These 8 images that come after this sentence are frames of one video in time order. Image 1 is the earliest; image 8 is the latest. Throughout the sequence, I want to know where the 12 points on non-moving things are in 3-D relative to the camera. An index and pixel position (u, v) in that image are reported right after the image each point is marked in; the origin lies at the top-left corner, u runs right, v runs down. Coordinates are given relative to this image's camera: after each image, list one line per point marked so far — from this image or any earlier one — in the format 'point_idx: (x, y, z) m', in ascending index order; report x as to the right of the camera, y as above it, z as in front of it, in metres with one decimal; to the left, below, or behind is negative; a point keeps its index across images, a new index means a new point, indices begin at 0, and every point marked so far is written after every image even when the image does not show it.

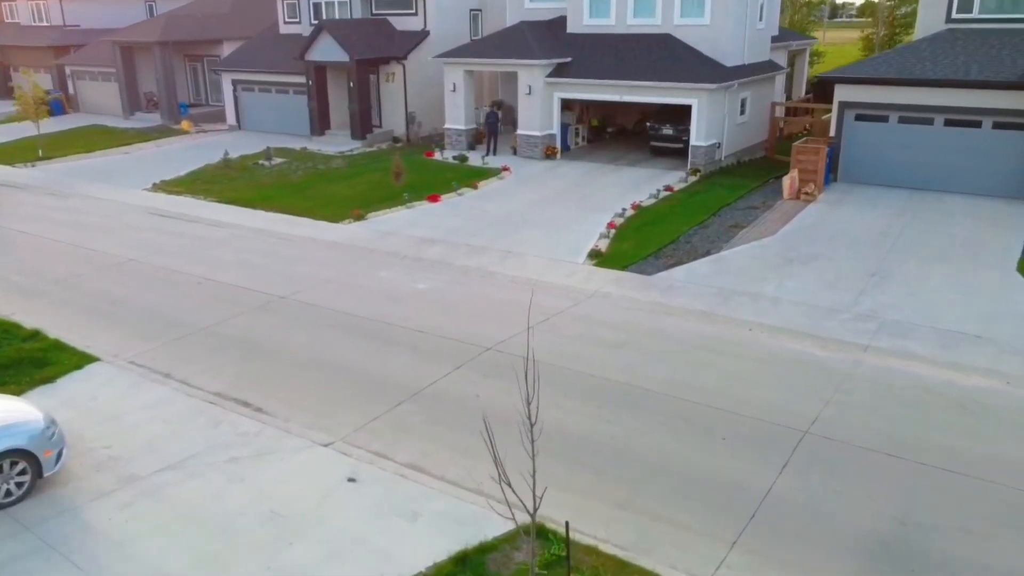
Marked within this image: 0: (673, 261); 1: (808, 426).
0: (+2.8, +0.4, +15.5) m
1: (+3.1, -1.5, +9.3) m
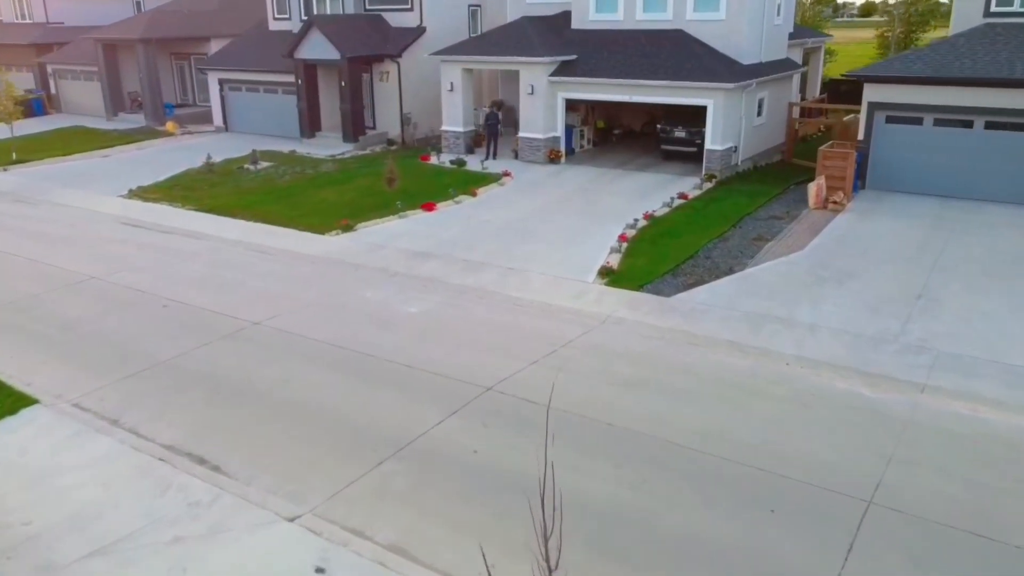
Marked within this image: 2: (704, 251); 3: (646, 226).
0: (+2.9, +0.1, +13.9) m
1: (+3.1, -1.8, +7.7) m
2: (+3.4, +0.6, +15.5) m
3: (+2.6, +1.2, +16.9) m
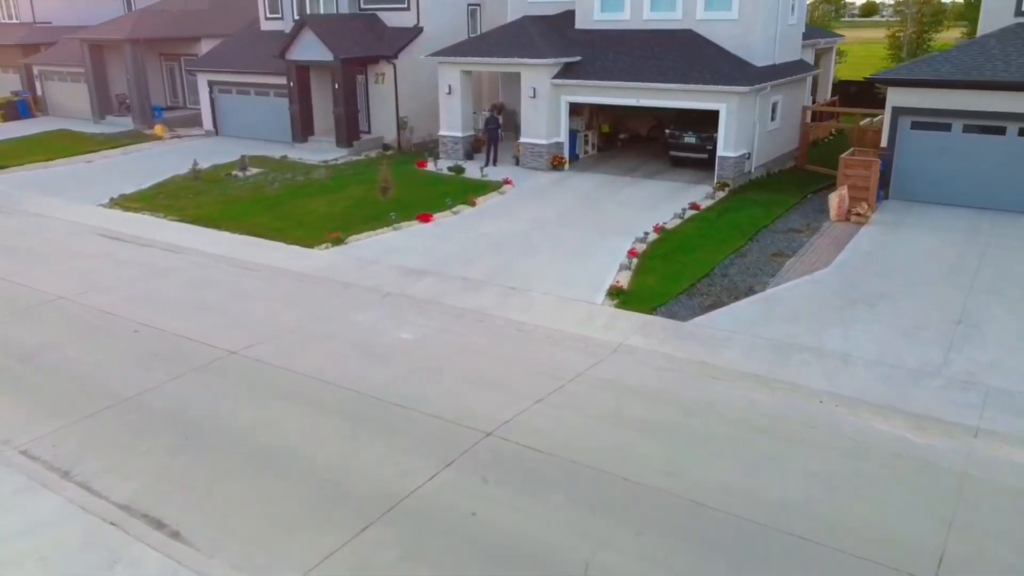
0: (+2.9, -0.2, +12.8) m
1: (+3.2, -2.1, +6.7) m
2: (+3.4, +0.3, +14.4) m
3: (+2.6, +0.9, +15.8) m
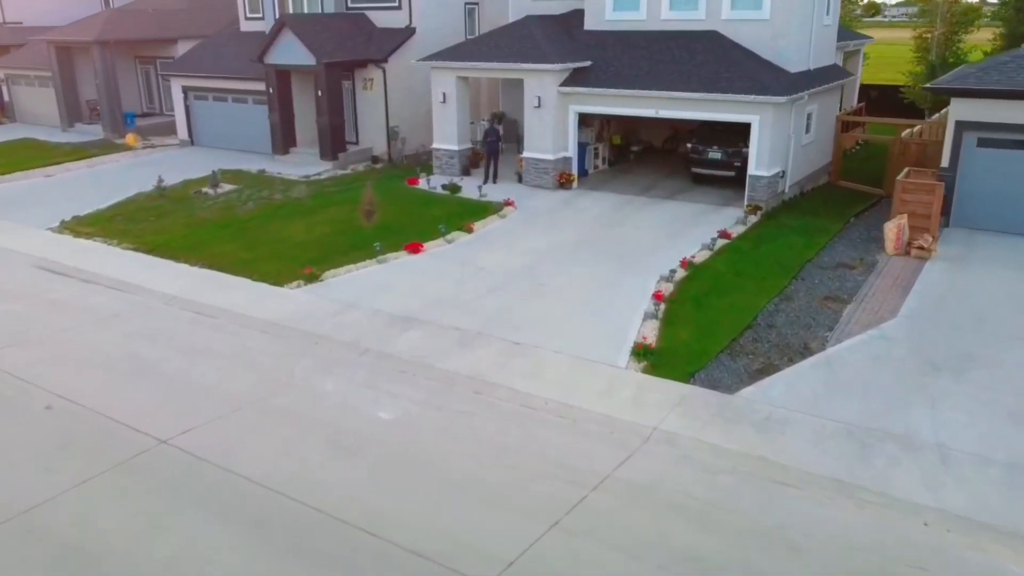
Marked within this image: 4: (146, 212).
0: (+2.9, -0.9, +10.5) m
1: (+3.2, -2.8, +4.3) m
2: (+3.4, -0.4, +12.0) m
3: (+2.6, +0.2, +13.5) m
4: (-7.9, +1.7, +19.2) m
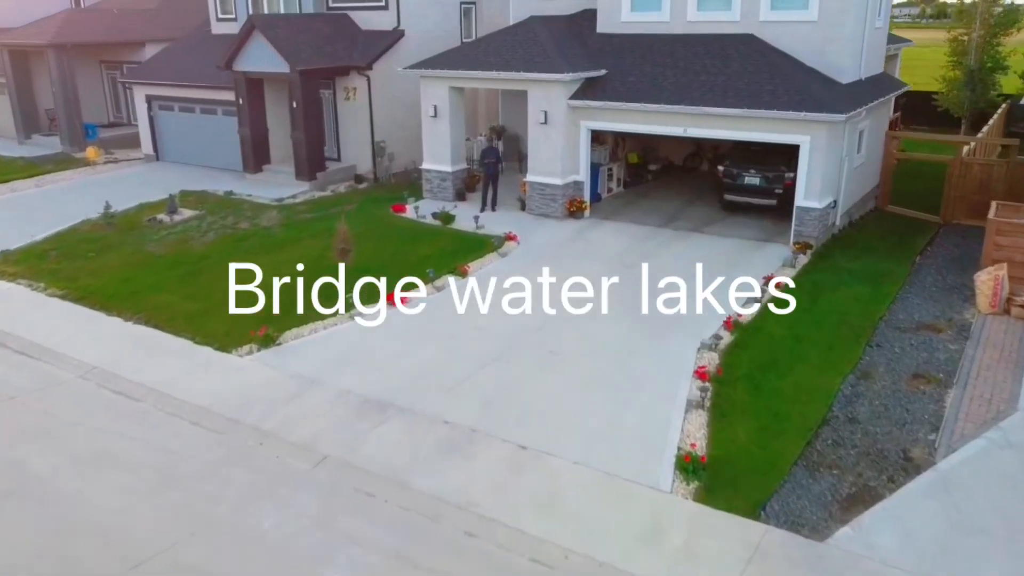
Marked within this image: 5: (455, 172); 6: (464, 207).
0: (+3.0, -1.8, +7.8) m
1: (+3.3, -3.7, +1.6) m
2: (+3.5, -1.3, +9.3) m
3: (+2.7, -0.7, +10.8) m
4: (-7.9, +0.8, +16.5) m
5: (-1.2, +2.4, +18.0) m
6: (-1.0, +1.6, +17.6) m
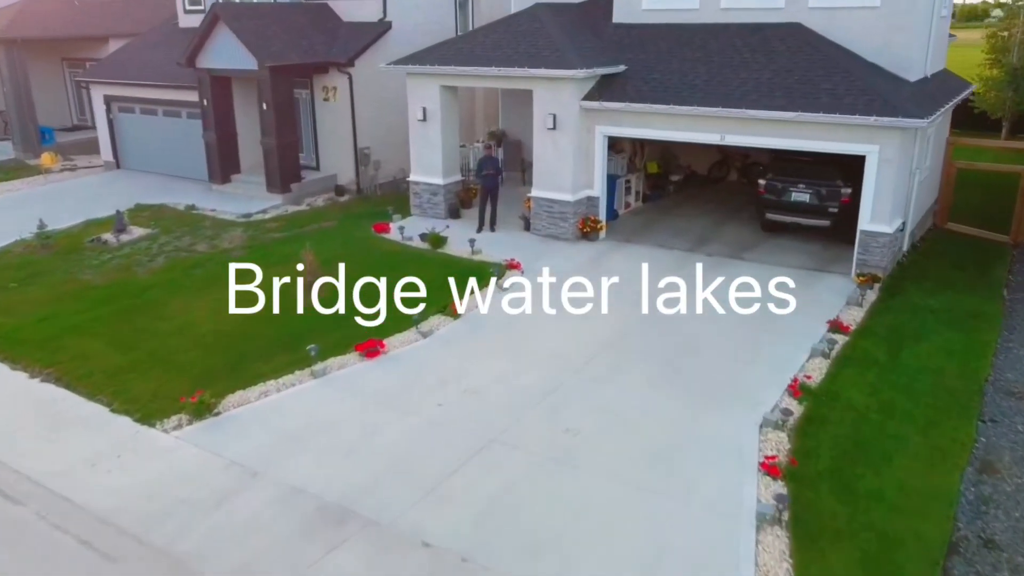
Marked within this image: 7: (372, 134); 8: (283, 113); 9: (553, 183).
0: (+3.0, -2.3, +5.2) m
1: (+3.3, -4.2, -0.9) m
2: (+3.5, -1.8, +6.8) m
3: (+2.7, -1.2, +8.2) m
4: (-7.9, +0.3, +14.0) m
5: (-1.1, +1.8, +15.5) m
6: (-0.9, +1.1, +15.0) m
7: (-2.9, +3.3, +18.6) m
8: (-4.6, +3.5, +17.7) m
9: (+0.6, +1.7, +14.0) m
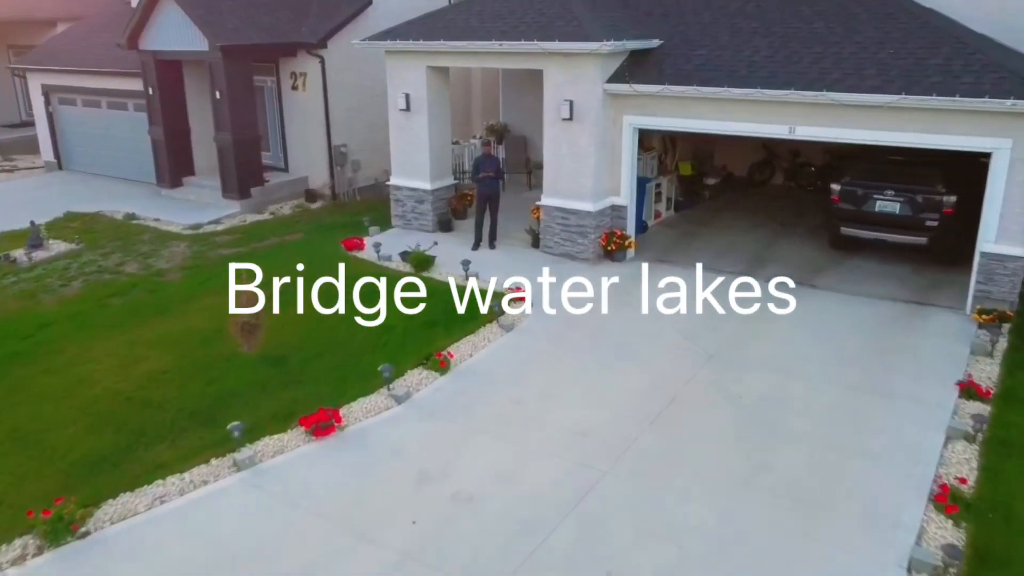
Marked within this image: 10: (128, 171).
0: (+3.1, -2.7, +2.3) m
1: (+3.4, -4.6, -3.9) m
2: (+3.6, -2.2, +3.8) m
3: (+2.8, -1.7, +5.3) m
4: (-7.8, -0.2, +11.0) m
5: (-1.1, +1.4, +12.5) m
6: (-0.9, +0.6, +12.1) m
7: (-2.9, +2.9, +15.7) m
8: (-4.5, +3.1, +14.7) m
9: (+0.7, +1.3, +11.1) m
10: (-7.5, +2.3, +17.5) m
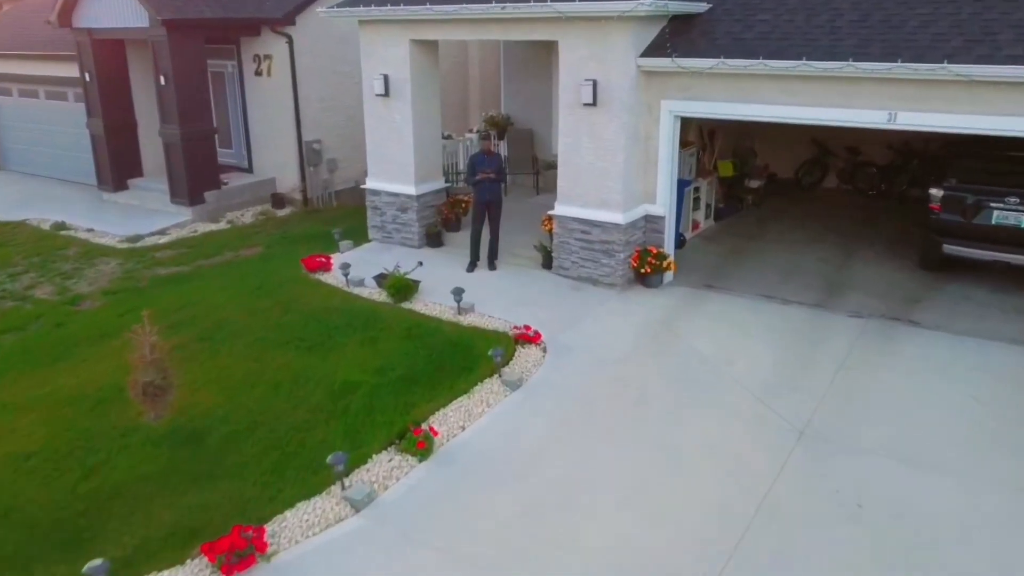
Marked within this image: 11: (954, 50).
0: (+3.1, -3.1, -0.1) m
1: (+3.4, -5.0, -6.3) m
2: (+3.6, -2.5, +1.4) m
3: (+2.8, -2.0, +2.9) m
4: (-7.7, -0.5, +8.6) m
5: (-1.0, +1.1, +10.1) m
6: (-0.8, +0.3, +9.7) m
7: (-2.8, +2.5, +13.3) m
8: (-4.5, +2.8, +12.3) m
9: (+0.8, +0.9, +8.6) m
10: (-7.5, +2.0, +15.1) m
11: (+3.4, +1.9, +6.9) m
